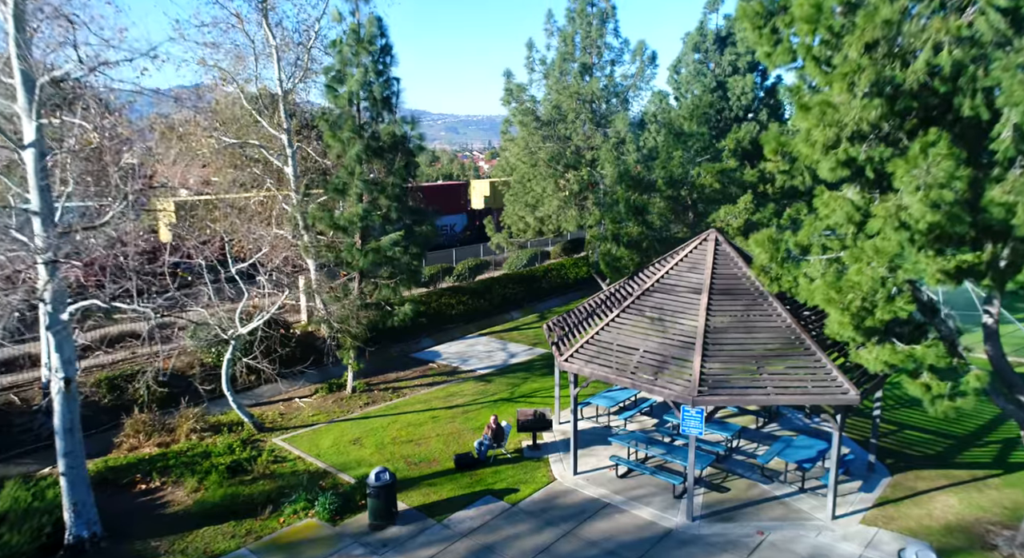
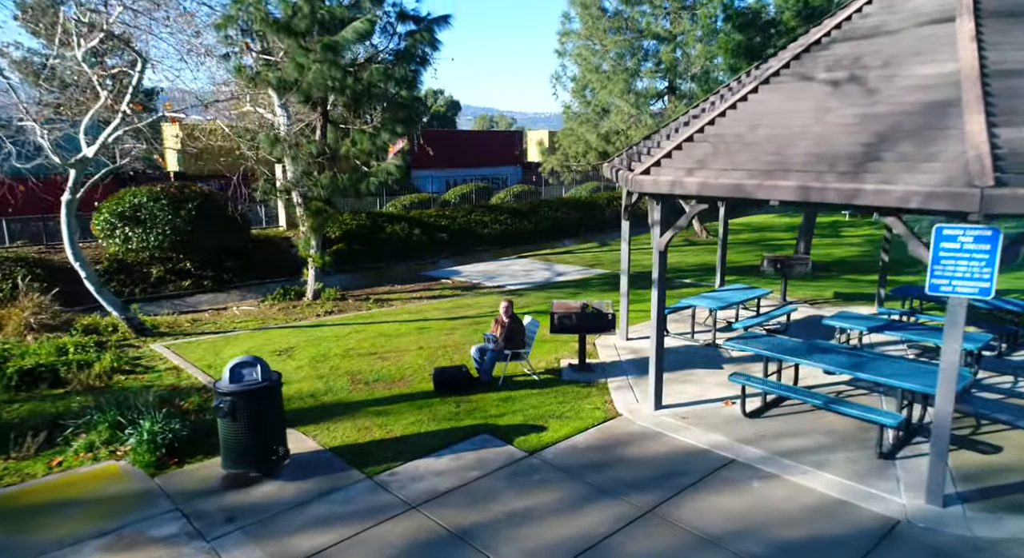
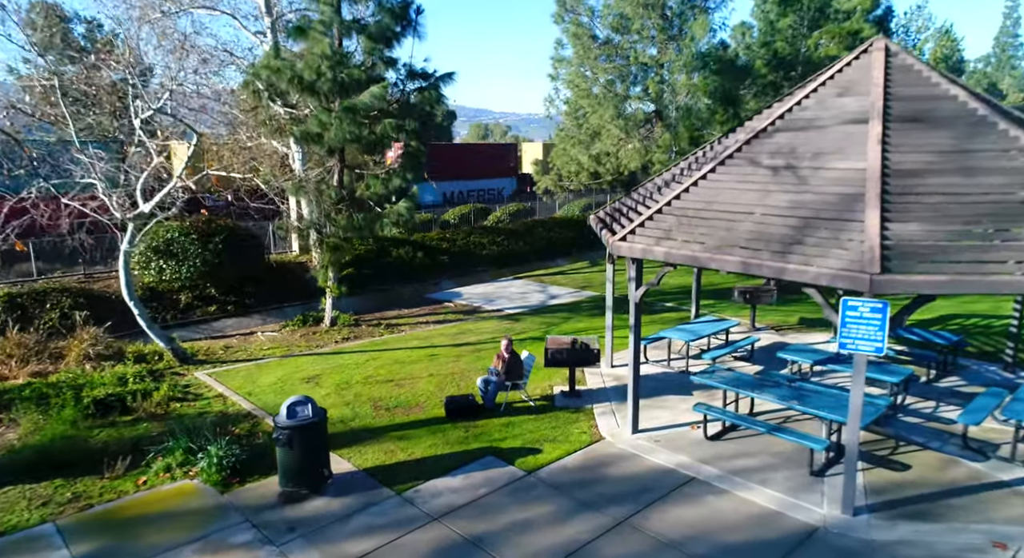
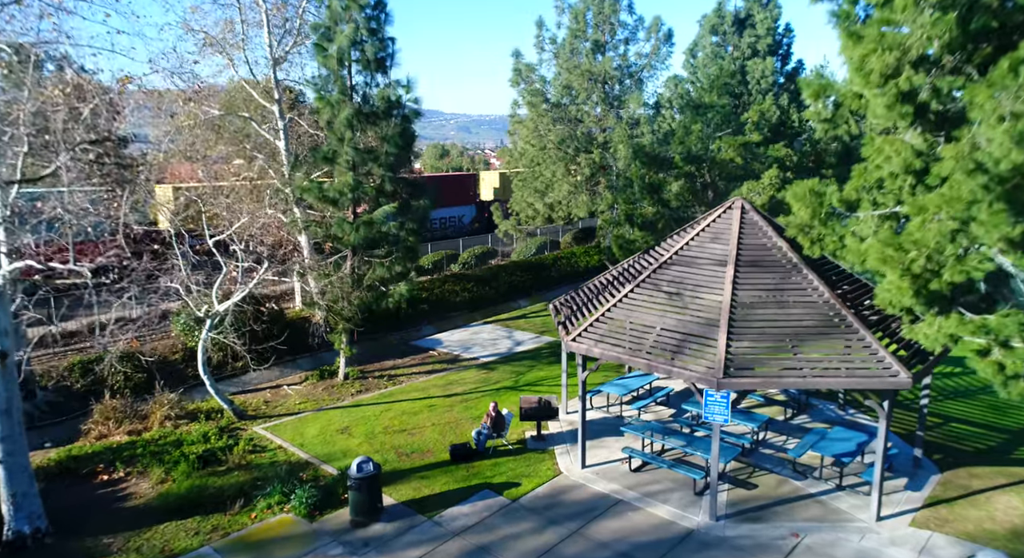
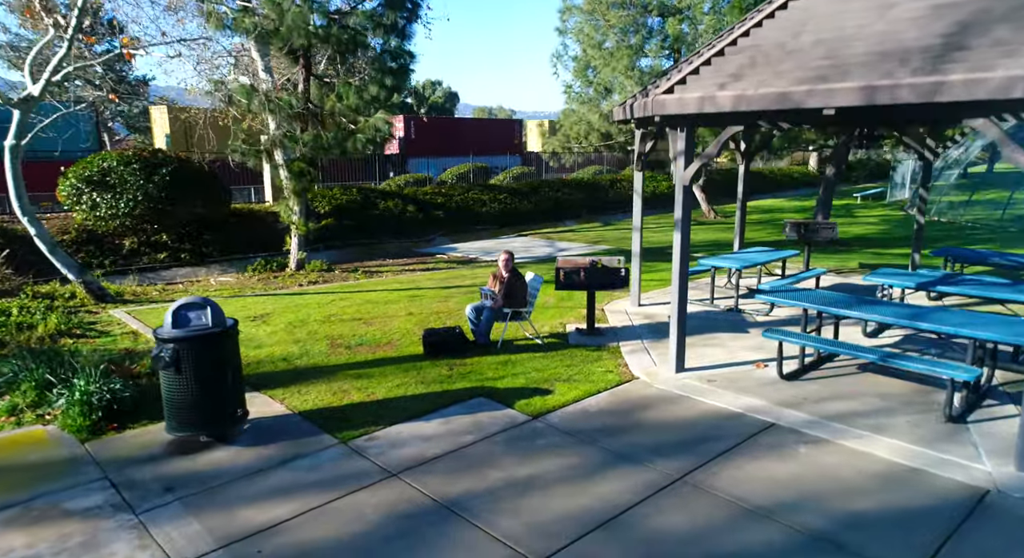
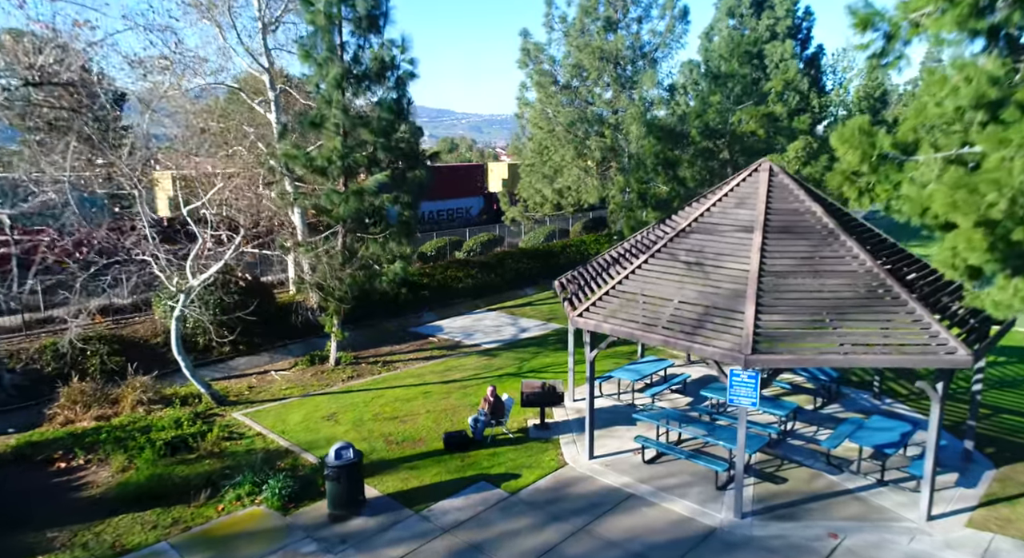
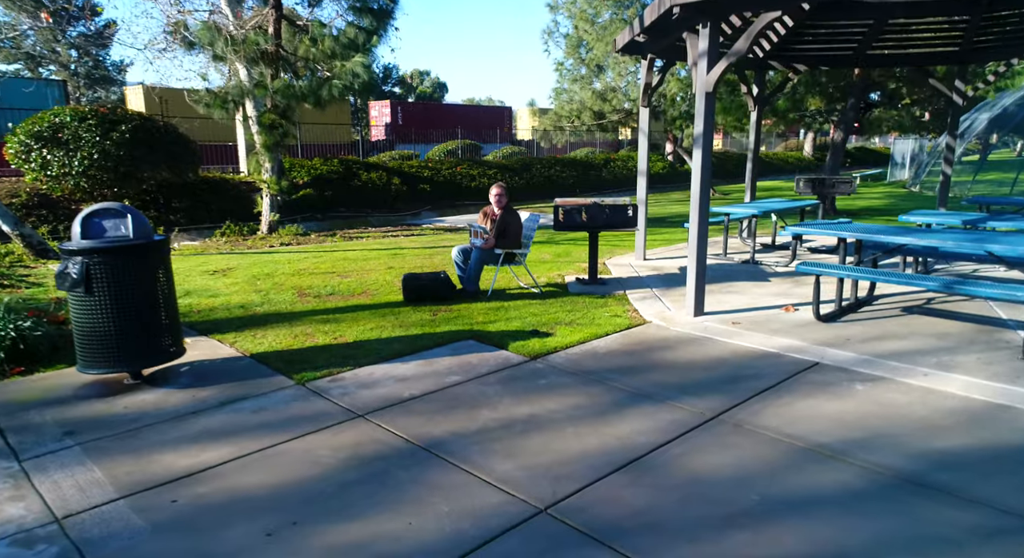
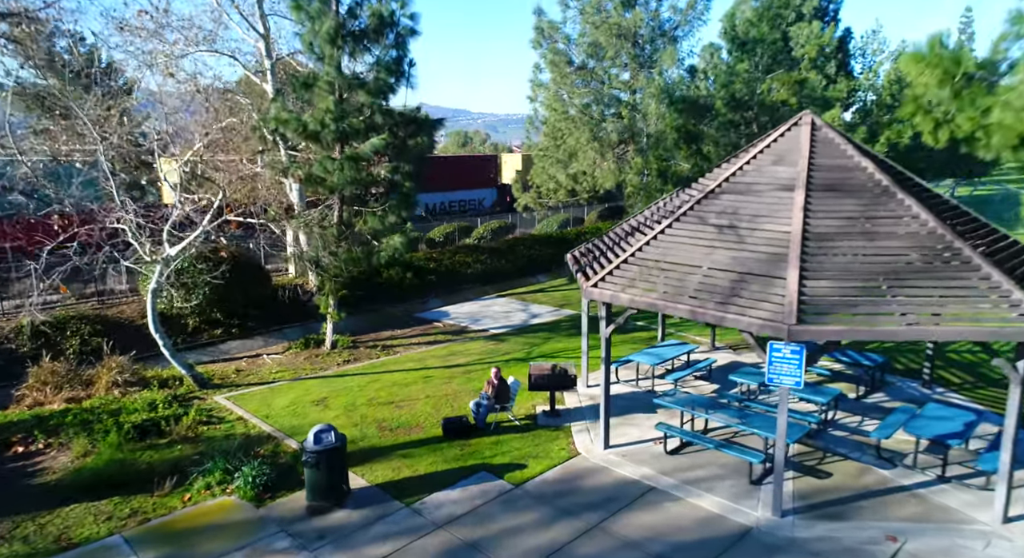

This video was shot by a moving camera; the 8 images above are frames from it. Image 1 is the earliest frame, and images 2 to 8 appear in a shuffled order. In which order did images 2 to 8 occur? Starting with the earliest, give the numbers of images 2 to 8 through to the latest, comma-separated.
4, 6, 8, 3, 2, 5, 7
